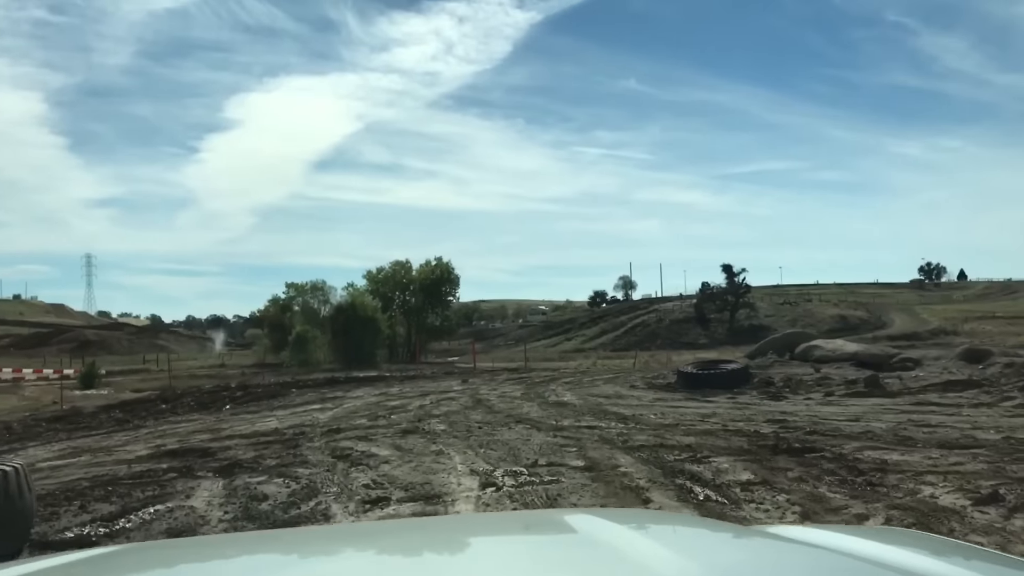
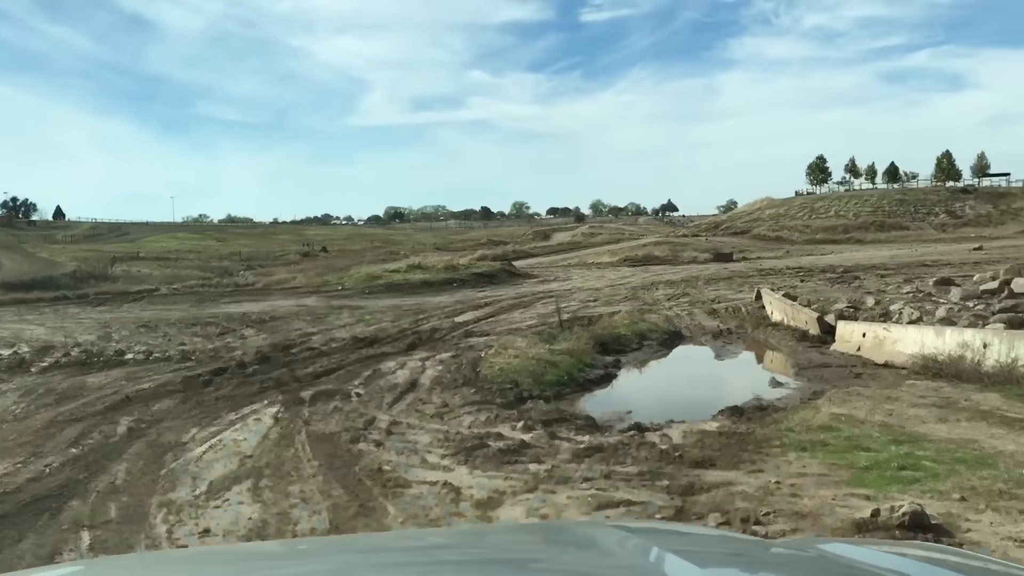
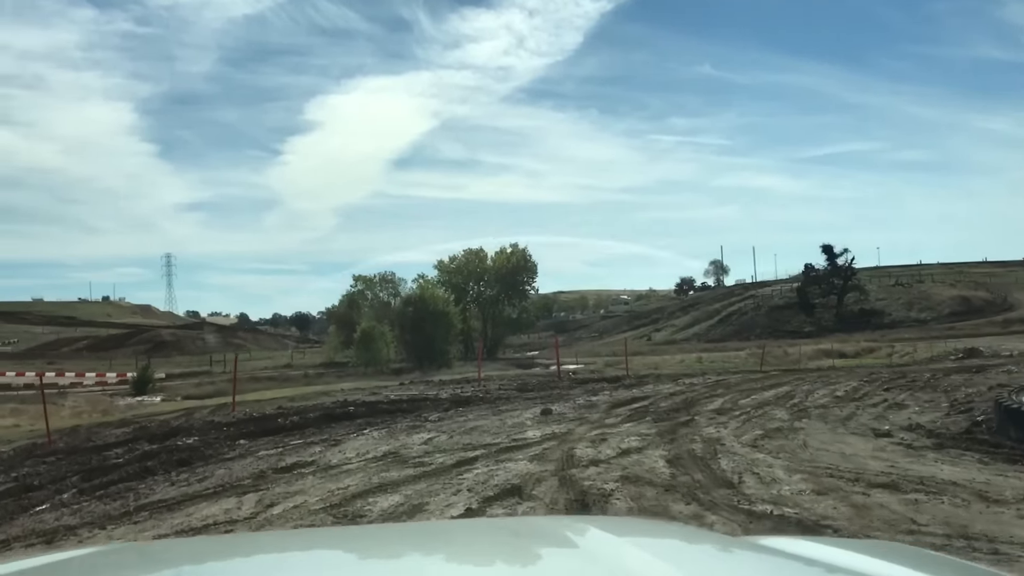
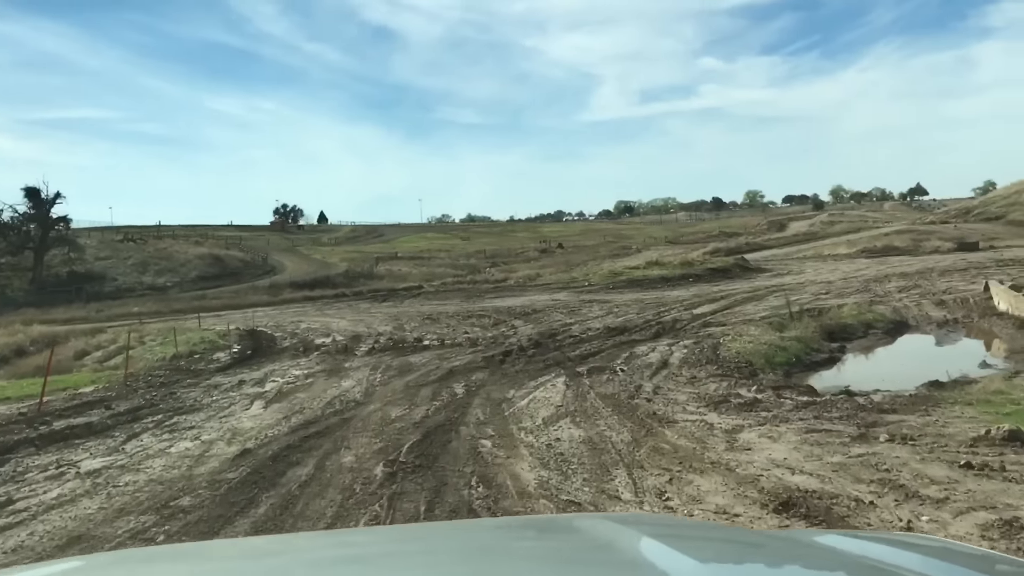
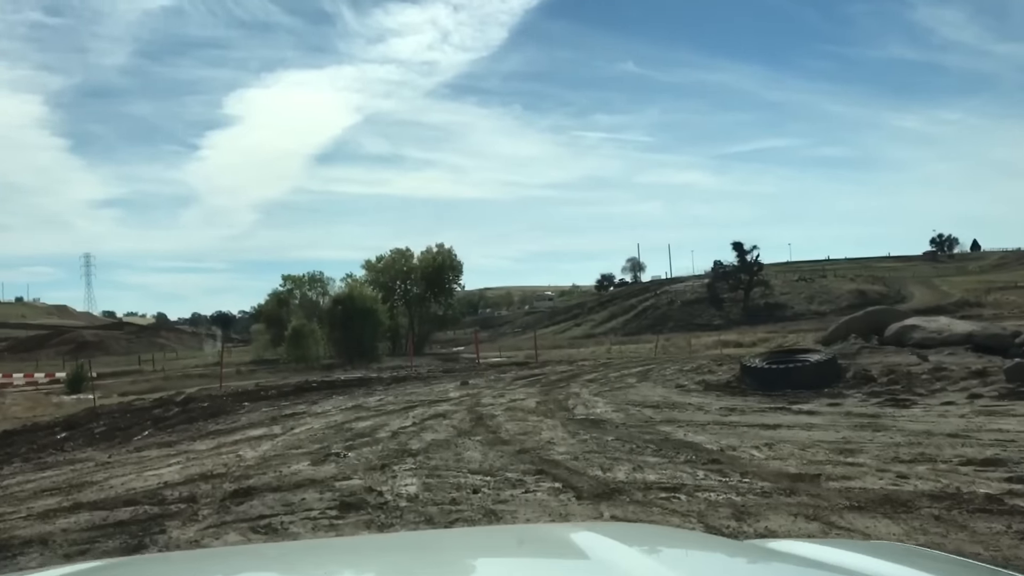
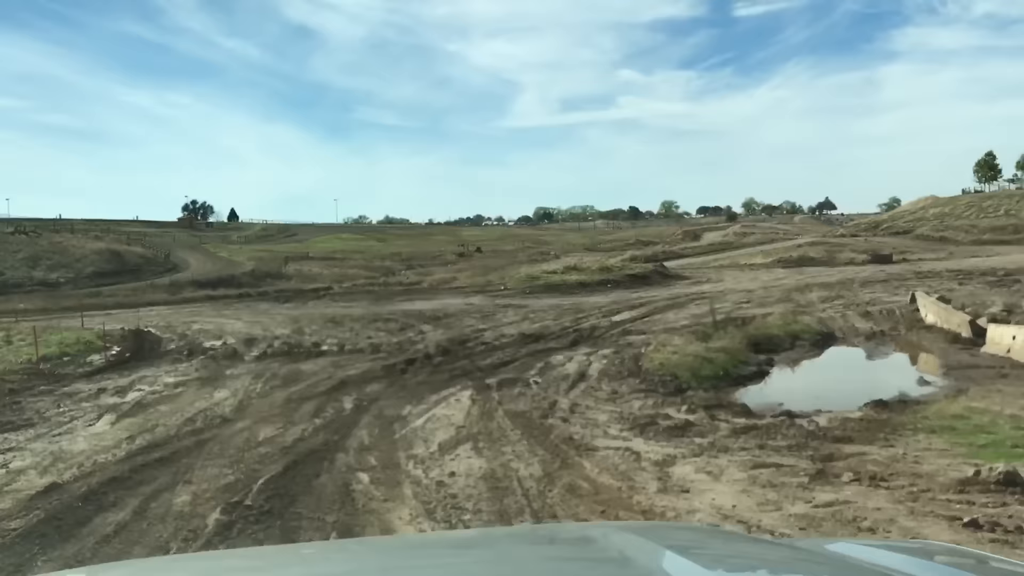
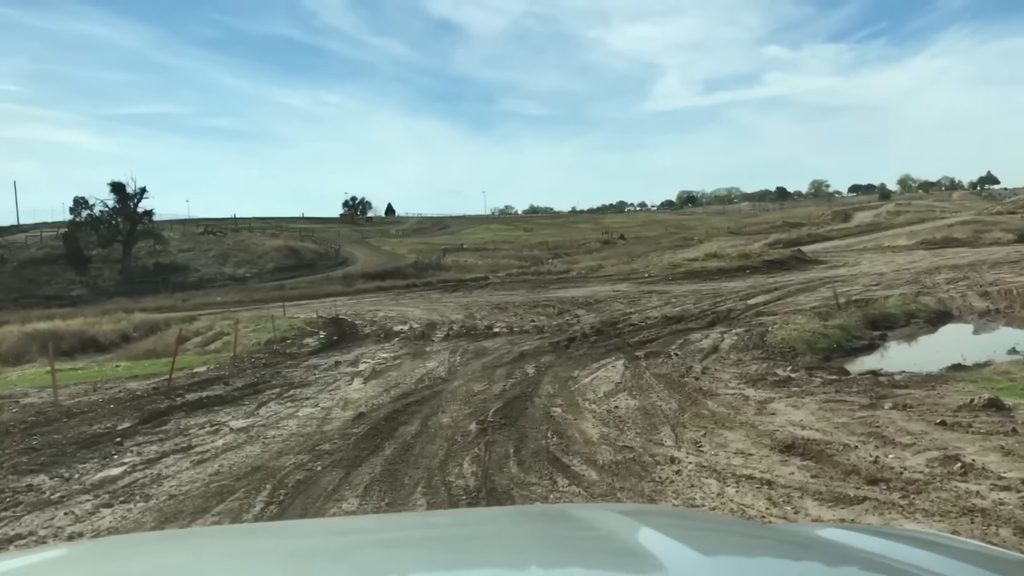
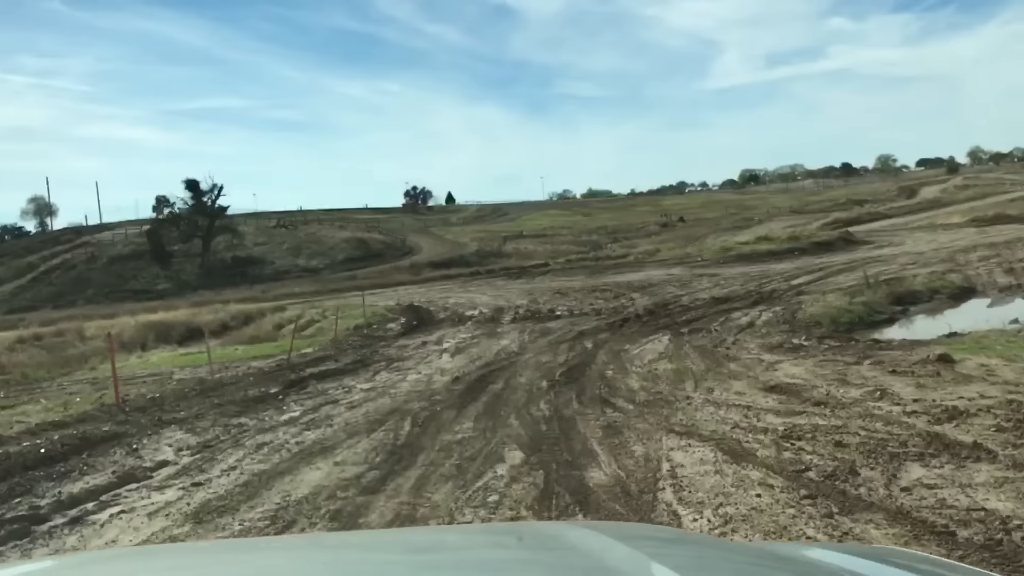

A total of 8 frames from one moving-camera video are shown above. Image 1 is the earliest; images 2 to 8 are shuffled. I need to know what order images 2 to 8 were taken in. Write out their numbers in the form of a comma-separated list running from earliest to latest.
5, 3, 8, 7, 4, 6, 2
